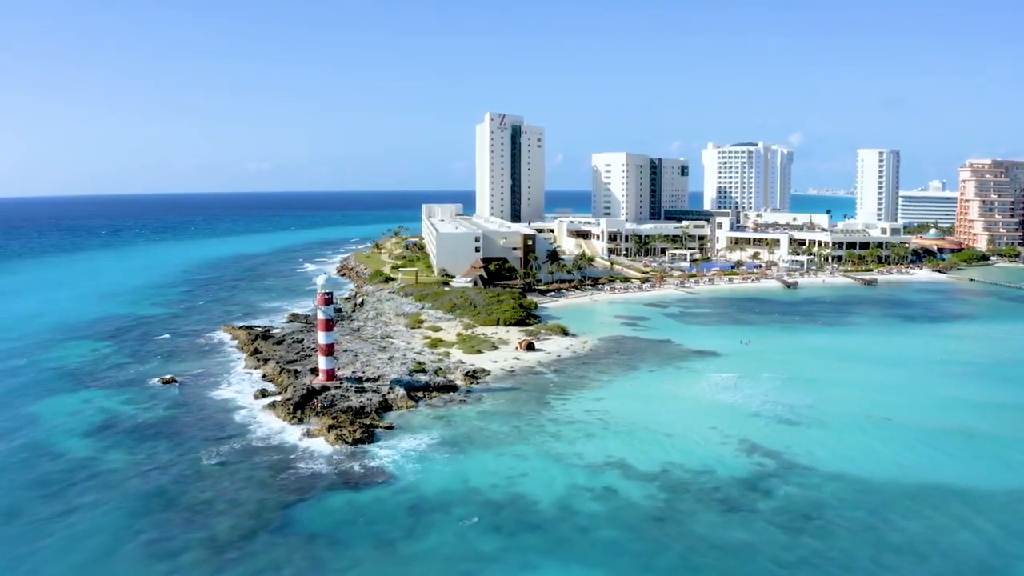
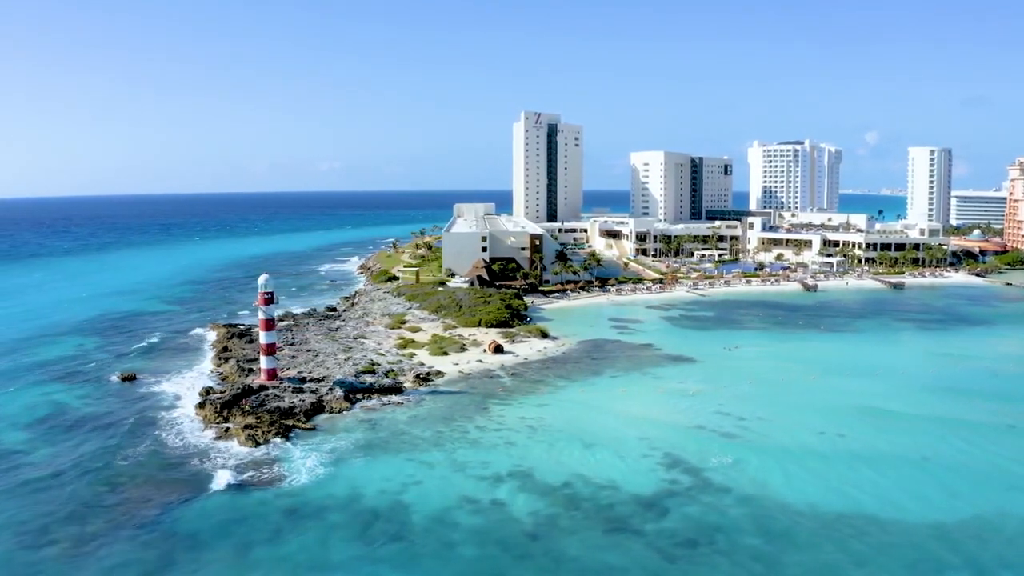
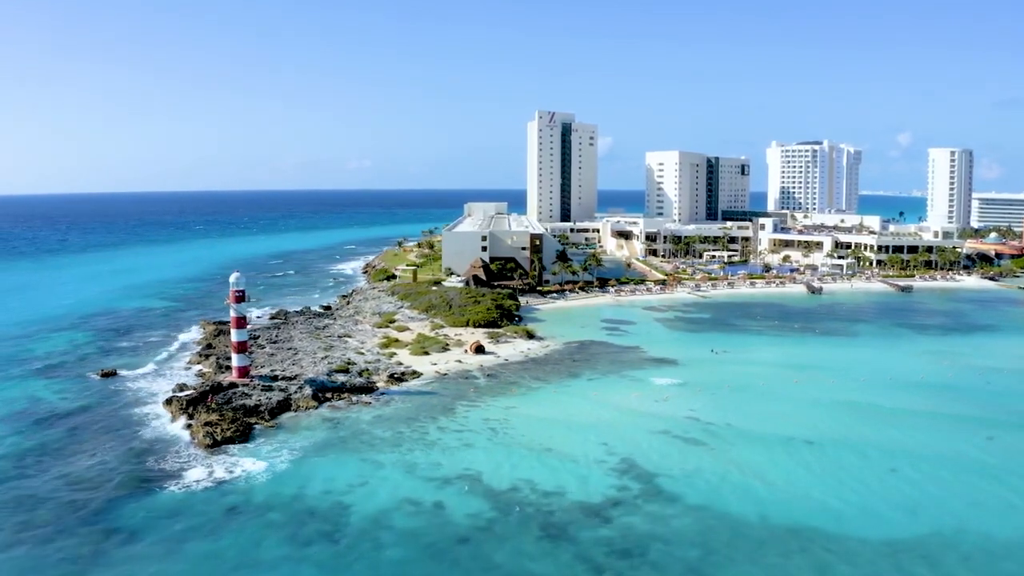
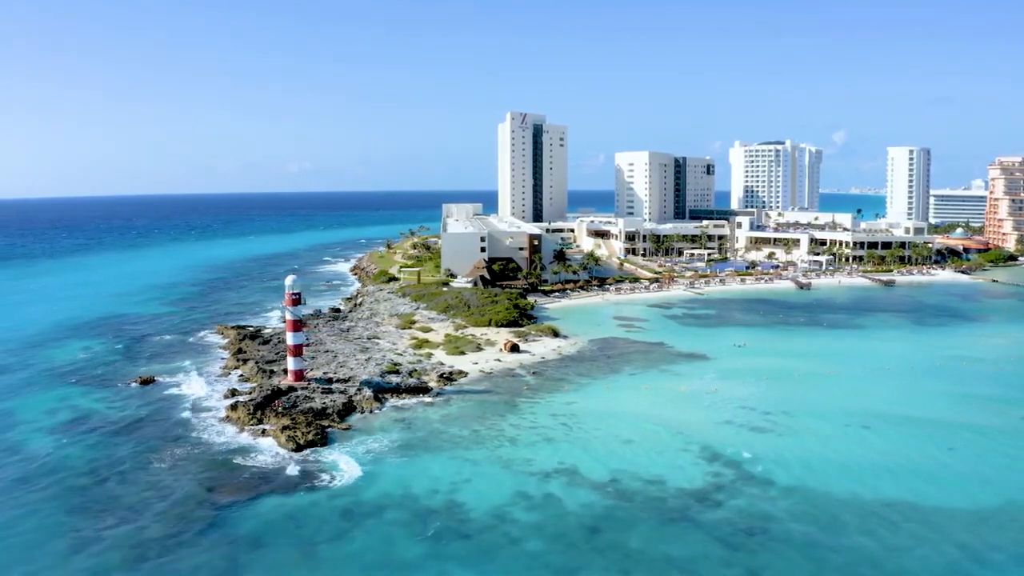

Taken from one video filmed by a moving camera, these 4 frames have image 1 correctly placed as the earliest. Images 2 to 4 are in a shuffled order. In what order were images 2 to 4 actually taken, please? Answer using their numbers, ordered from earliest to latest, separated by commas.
4, 2, 3
